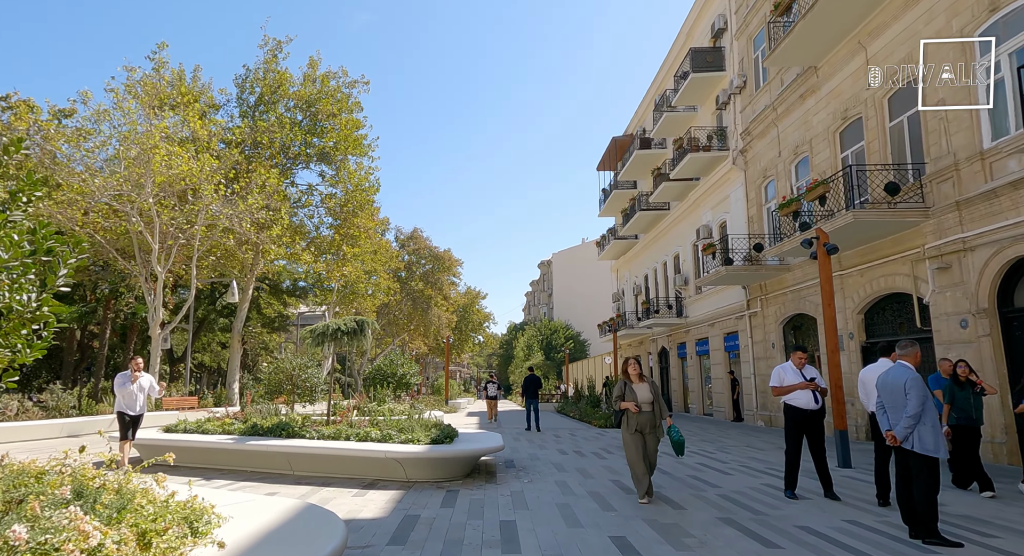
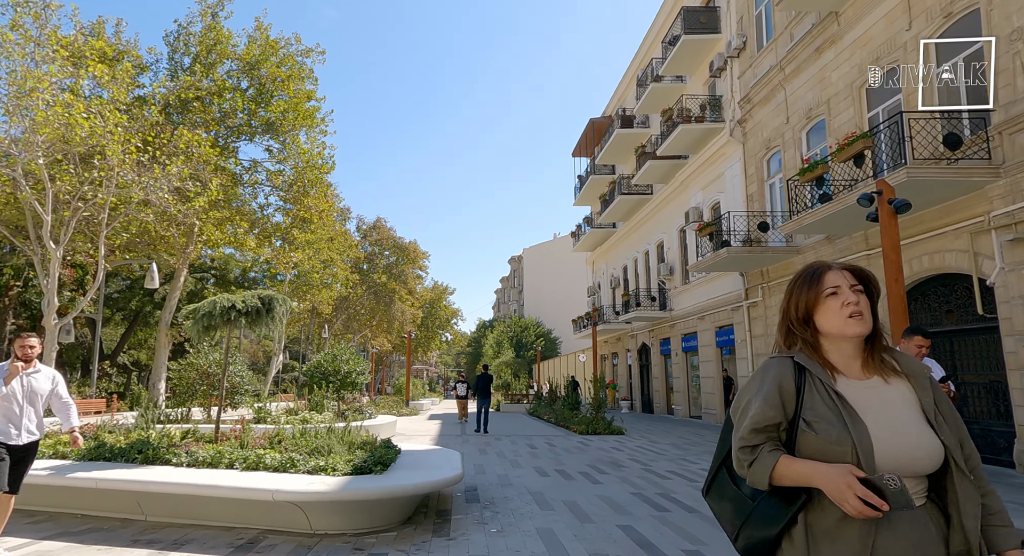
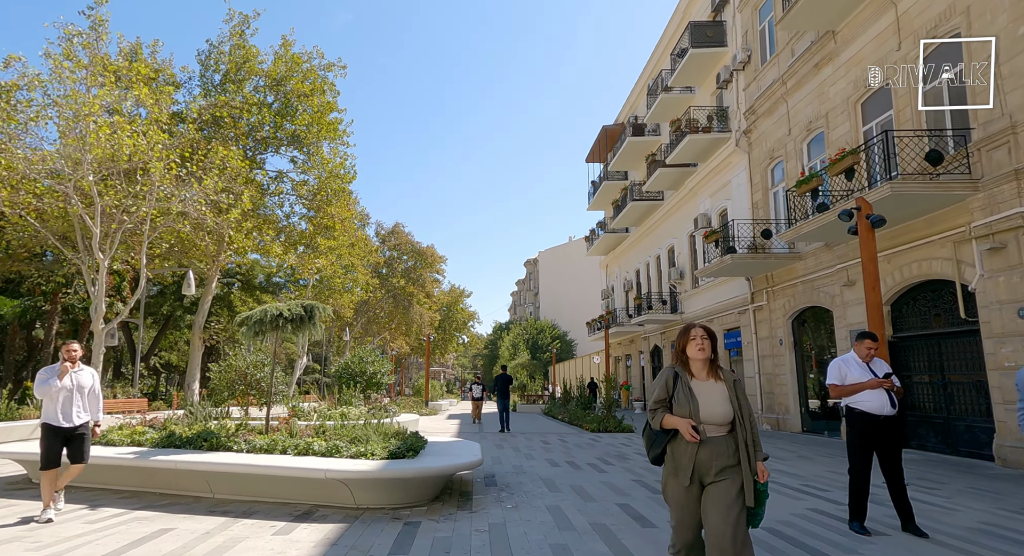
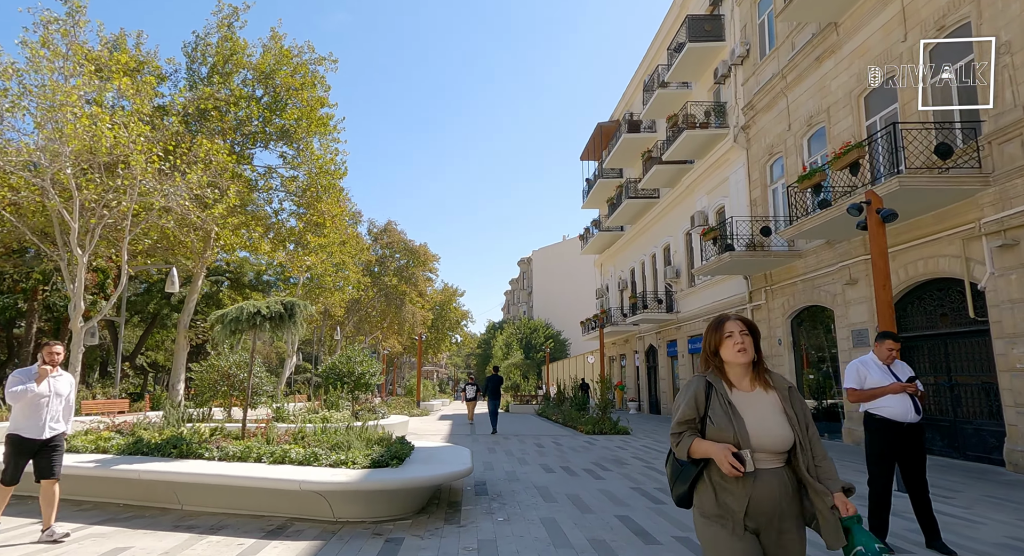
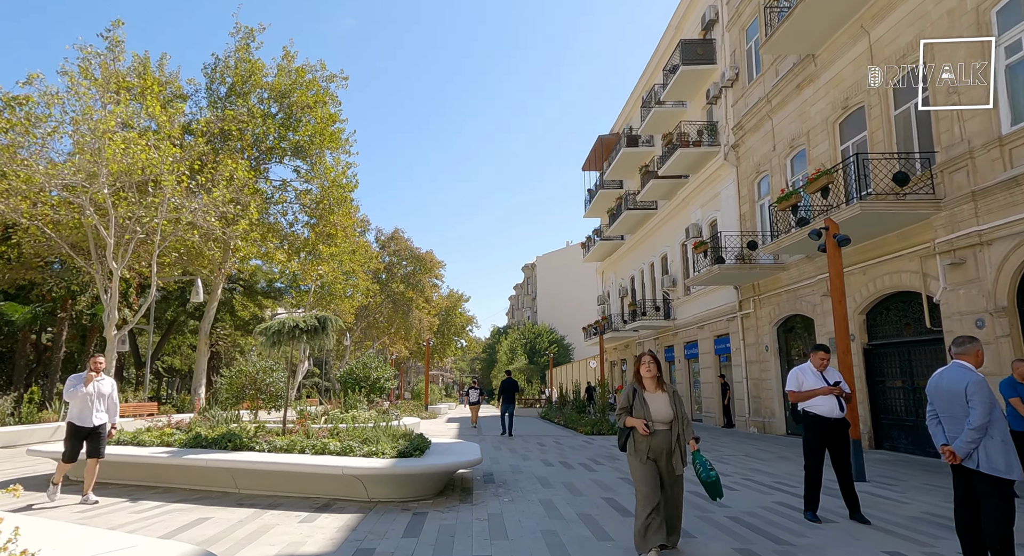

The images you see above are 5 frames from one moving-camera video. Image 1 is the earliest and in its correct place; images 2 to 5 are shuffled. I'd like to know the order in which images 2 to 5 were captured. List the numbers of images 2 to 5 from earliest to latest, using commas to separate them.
5, 3, 4, 2
